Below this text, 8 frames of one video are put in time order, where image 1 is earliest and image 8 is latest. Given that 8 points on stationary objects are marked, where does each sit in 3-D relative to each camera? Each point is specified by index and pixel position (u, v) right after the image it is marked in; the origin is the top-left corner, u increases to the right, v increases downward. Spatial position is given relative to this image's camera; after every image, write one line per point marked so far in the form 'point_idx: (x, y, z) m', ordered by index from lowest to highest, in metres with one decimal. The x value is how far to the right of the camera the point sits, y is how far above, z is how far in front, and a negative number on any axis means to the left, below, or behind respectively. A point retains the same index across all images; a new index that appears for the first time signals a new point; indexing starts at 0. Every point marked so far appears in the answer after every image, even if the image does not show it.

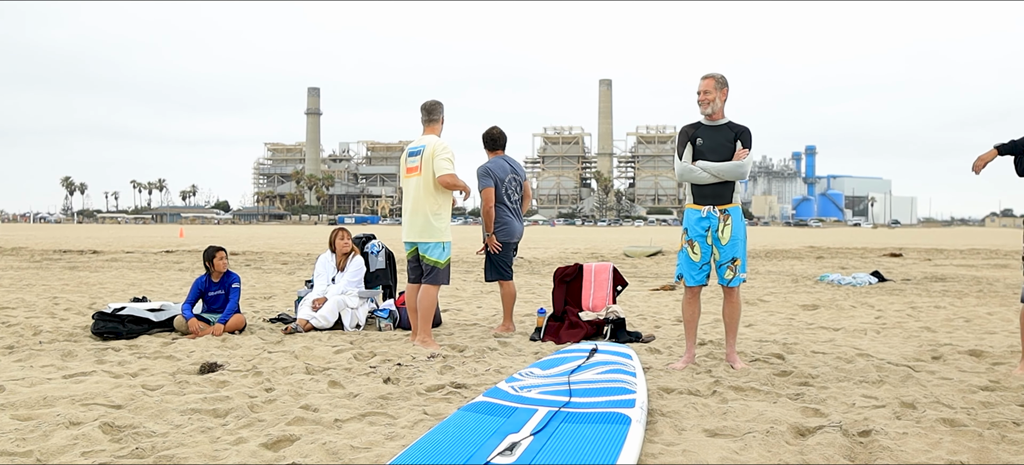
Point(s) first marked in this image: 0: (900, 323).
0: (+3.8, -0.9, +6.6) m
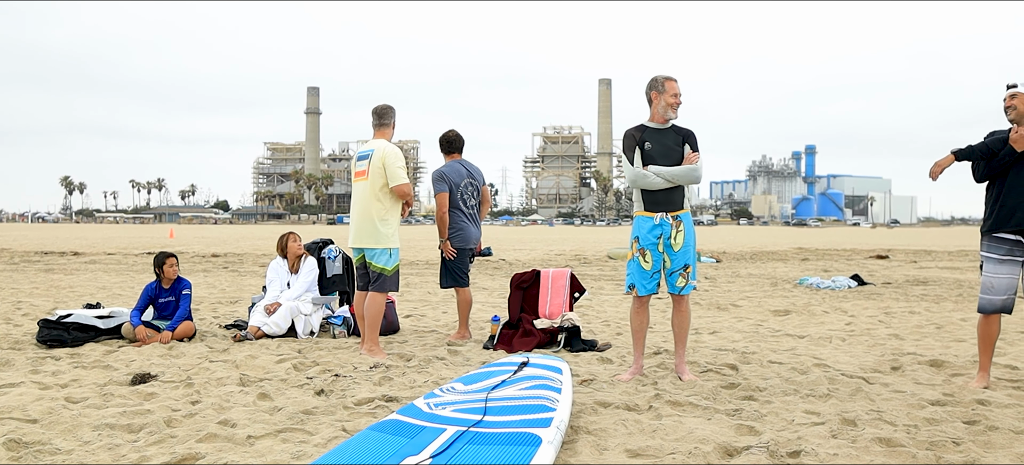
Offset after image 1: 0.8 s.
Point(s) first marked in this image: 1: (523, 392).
0: (+3.4, -0.9, +6.5) m
1: (0.0, -0.8, +3.4) m
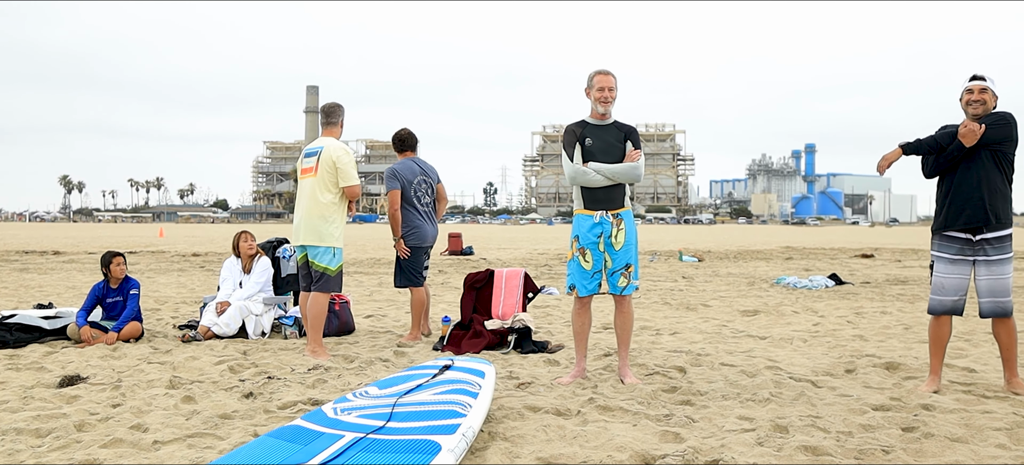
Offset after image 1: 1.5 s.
0: (+3.0, -0.9, +6.3) m
1: (-0.4, -0.8, +3.2) m
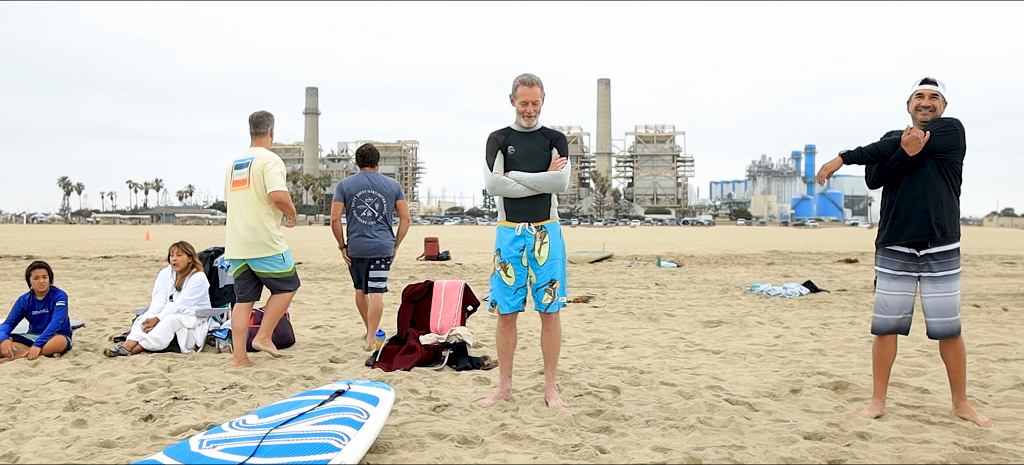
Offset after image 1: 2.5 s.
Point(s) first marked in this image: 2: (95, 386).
0: (+2.5, -1.0, +6.1) m
1: (-0.9, -0.9, +3.0) m
2: (-2.9, -1.1, +4.6) m
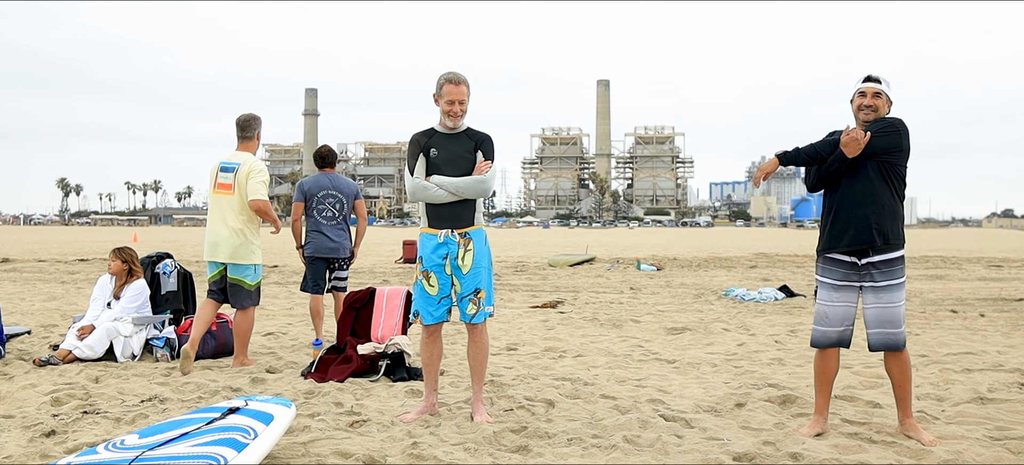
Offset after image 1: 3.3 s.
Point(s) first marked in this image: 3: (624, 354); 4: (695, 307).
0: (+2.1, -1.0, +5.8) m
1: (-1.3, -0.9, +2.7) m
2: (-3.3, -1.1, +4.4) m
3: (+1.0, -1.0, +5.7) m
4: (+2.3, -0.9, +8.4) m
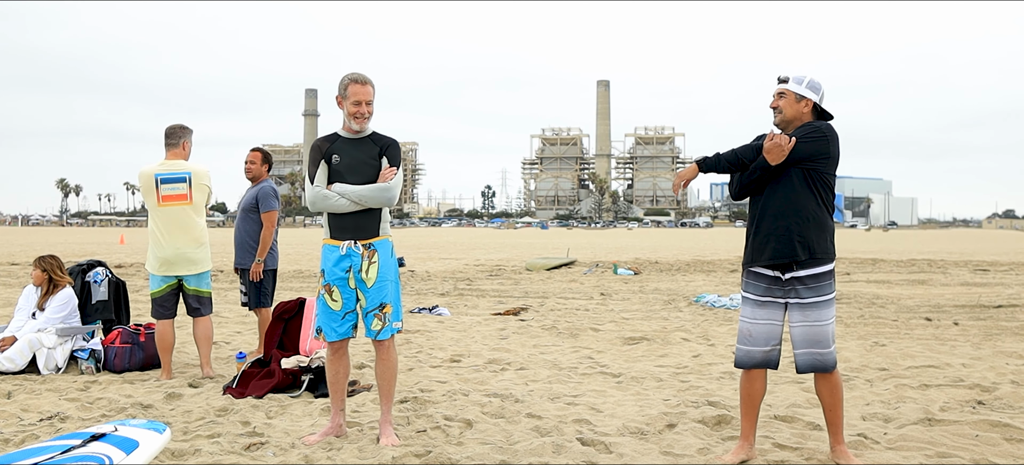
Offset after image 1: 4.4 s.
0: (+1.6, -1.1, +5.6) m
1: (-1.8, -1.0, +2.5) m
2: (-3.8, -1.1, +4.2) m
3: (+0.5, -1.1, +5.5) m
4: (+1.8, -1.0, +8.1) m
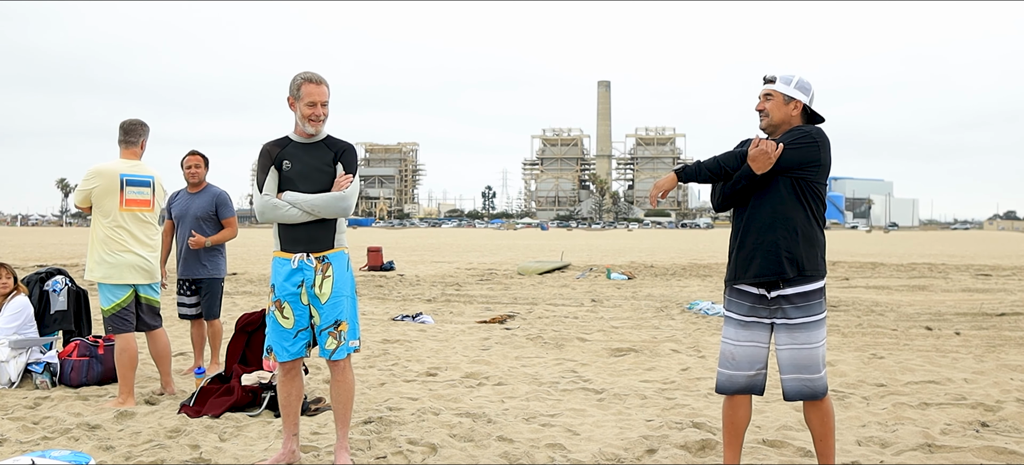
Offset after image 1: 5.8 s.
0: (+1.5, -1.2, +5.3) m
1: (-2.0, -1.0, +2.2) m
2: (-4.0, -1.2, +3.9) m
3: (+0.3, -1.2, +5.2) m
4: (+1.6, -1.1, +7.8) m
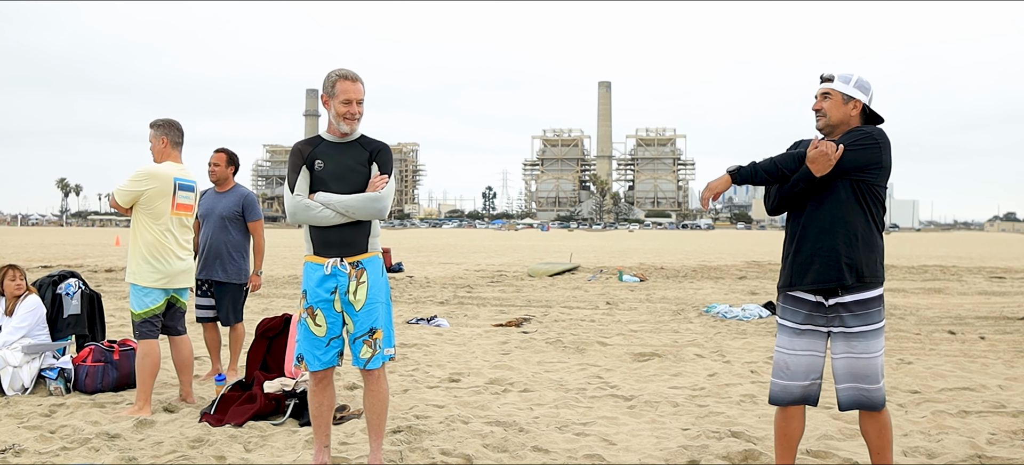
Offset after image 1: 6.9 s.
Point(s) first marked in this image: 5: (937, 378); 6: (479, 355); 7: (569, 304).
0: (+1.7, -1.2, +5.2) m
1: (-1.8, -1.0, +2.1) m
2: (-3.8, -1.2, +3.8) m
3: (+0.5, -1.2, +5.1) m
4: (+1.8, -1.1, +7.7) m
5: (+3.5, -1.2, +5.5) m
6: (-0.3, -1.1, +6.2) m
7: (+0.8, -1.0, +9.4) m
